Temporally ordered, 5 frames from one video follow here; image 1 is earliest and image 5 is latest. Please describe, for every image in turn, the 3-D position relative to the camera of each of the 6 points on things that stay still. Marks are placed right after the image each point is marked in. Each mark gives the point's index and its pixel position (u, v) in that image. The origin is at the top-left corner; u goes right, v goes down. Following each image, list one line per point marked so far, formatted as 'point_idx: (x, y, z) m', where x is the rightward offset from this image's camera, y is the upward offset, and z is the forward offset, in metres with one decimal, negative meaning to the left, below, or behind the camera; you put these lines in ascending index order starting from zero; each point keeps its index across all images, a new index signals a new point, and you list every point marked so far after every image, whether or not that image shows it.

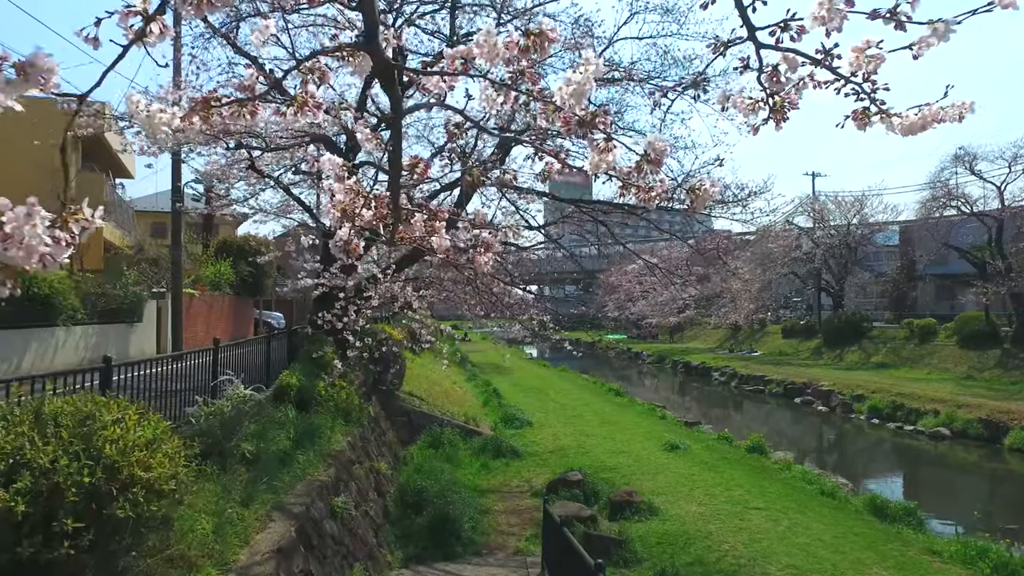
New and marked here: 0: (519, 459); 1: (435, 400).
0: (+0.1, -2.8, +13.5) m
1: (-1.6, -2.3, +16.7) m
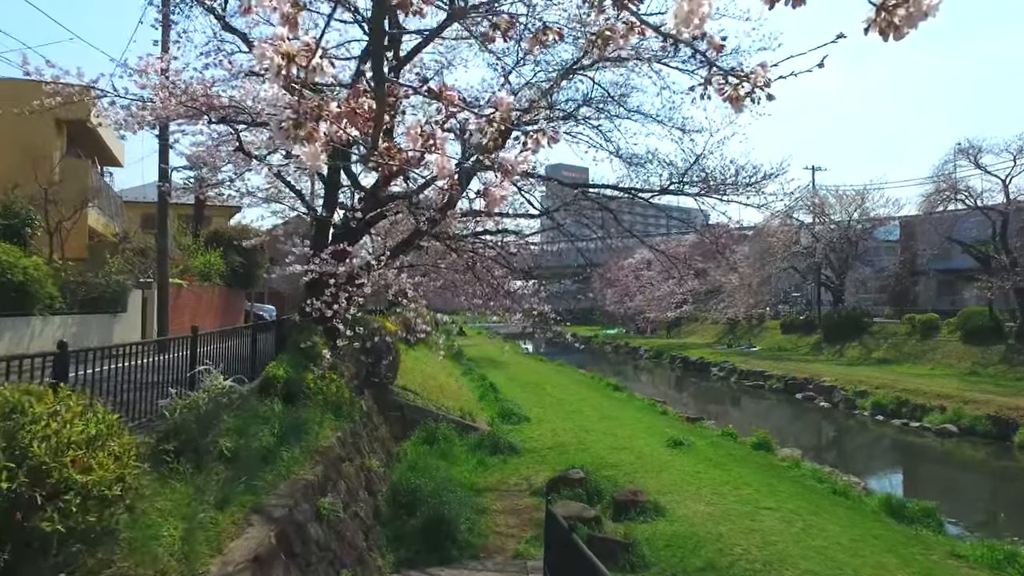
0: (+0.1, -2.7, +13.0) m
1: (-1.6, -2.1, +16.2) m
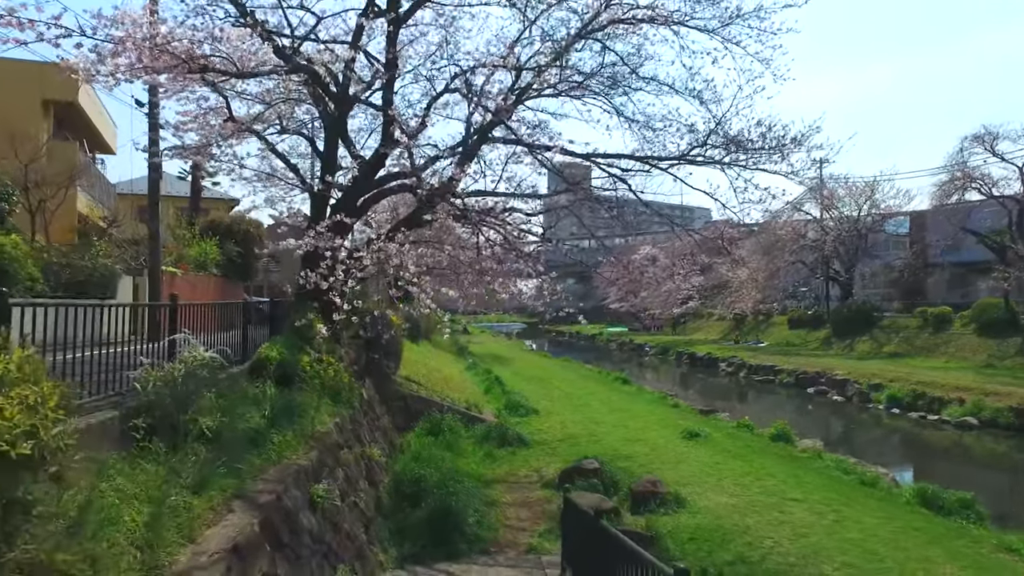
0: (+0.2, -2.4, +12.4) m
1: (-1.5, -1.9, +15.6) m
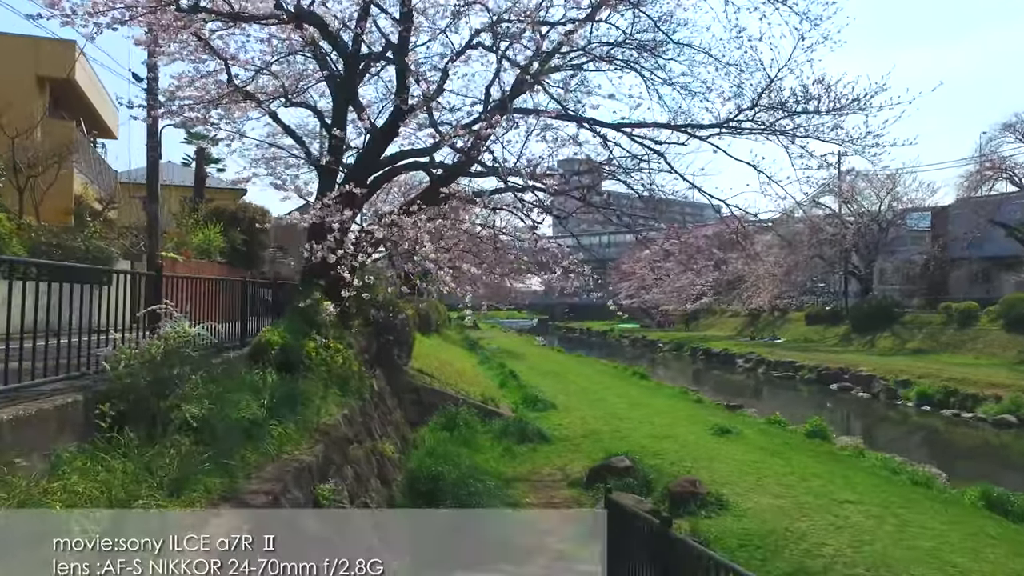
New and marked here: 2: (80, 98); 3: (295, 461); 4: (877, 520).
0: (+0.5, -2.2, +11.6) m
1: (-1.2, -1.7, +14.8) m
2: (-8.5, +3.7, +16.2) m
3: (-1.3, -1.1, +5.0) m
4: (+3.4, -2.2, +7.6) m
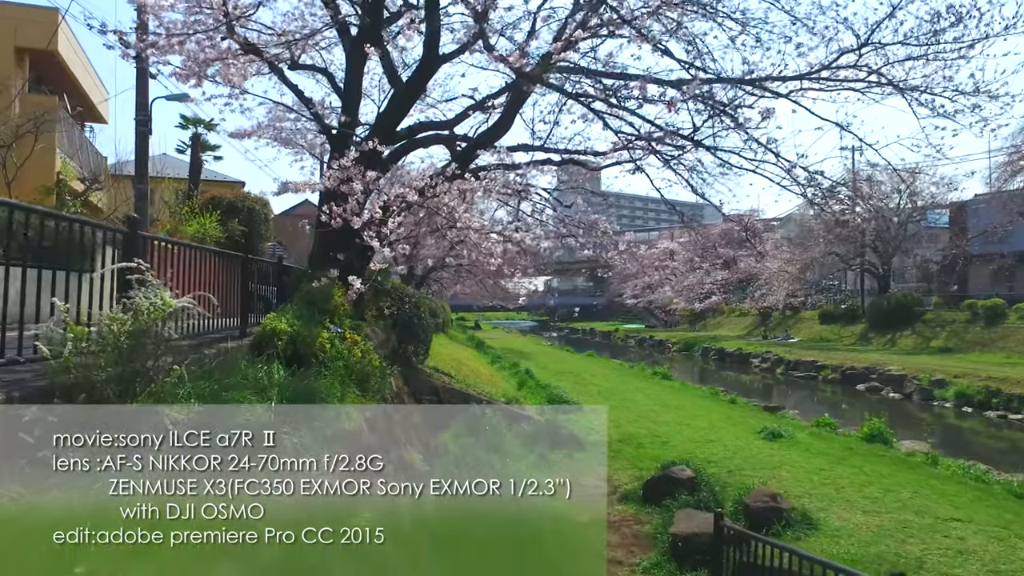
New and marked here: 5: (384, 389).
0: (+0.9, -2.1, +10.3) m
1: (-0.8, -1.5, +13.6) m
2: (-8.1, +3.9, +14.9) m
3: (-0.9, -0.9, +3.8) m
4: (+3.8, -2.0, +6.4) m
5: (-1.1, -0.9, +7.2) m
